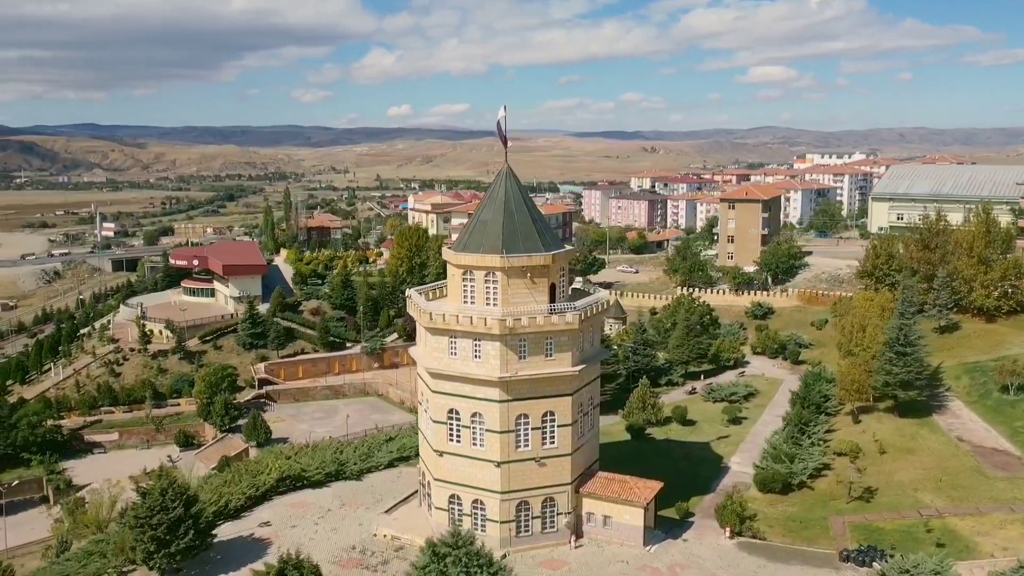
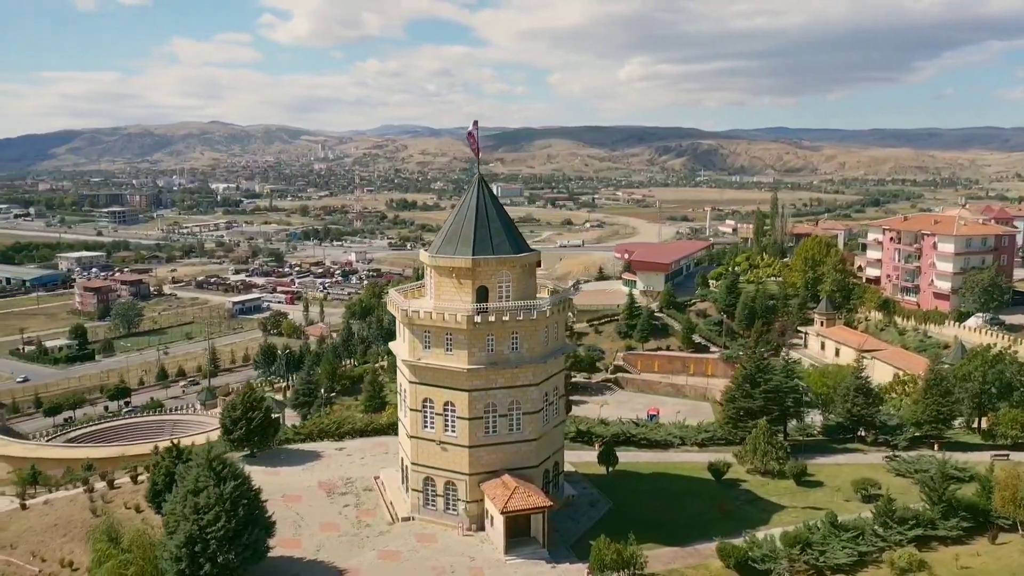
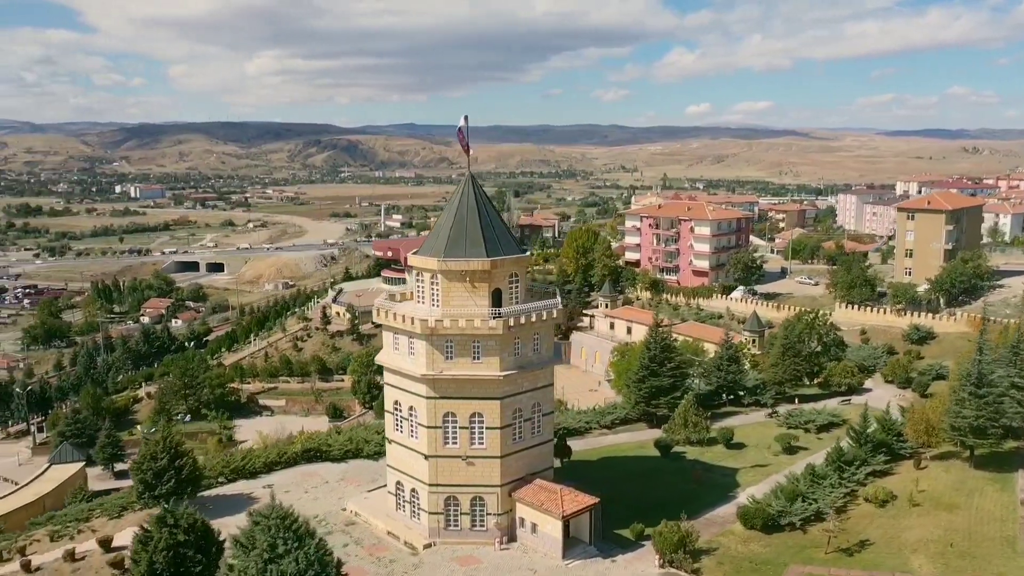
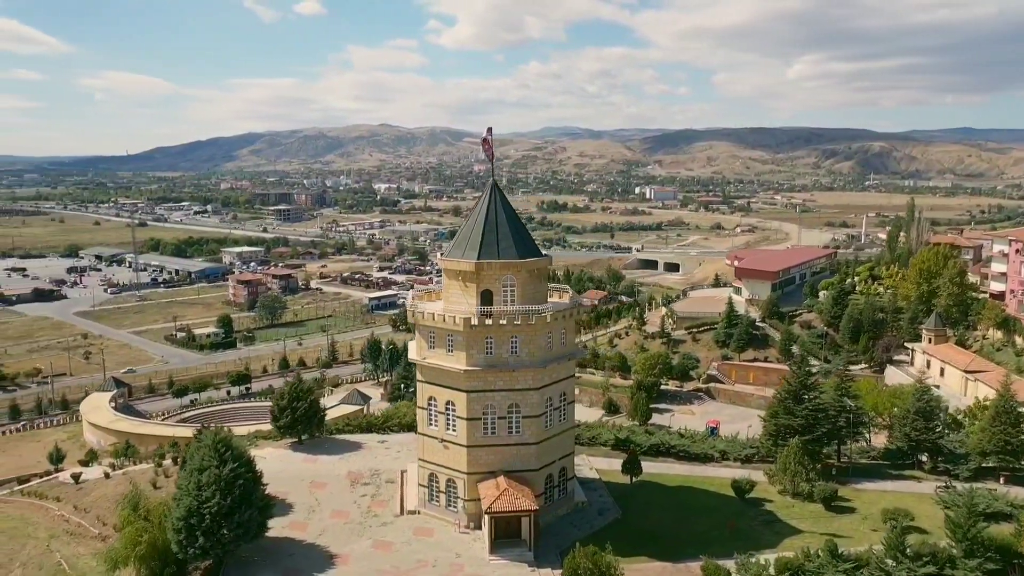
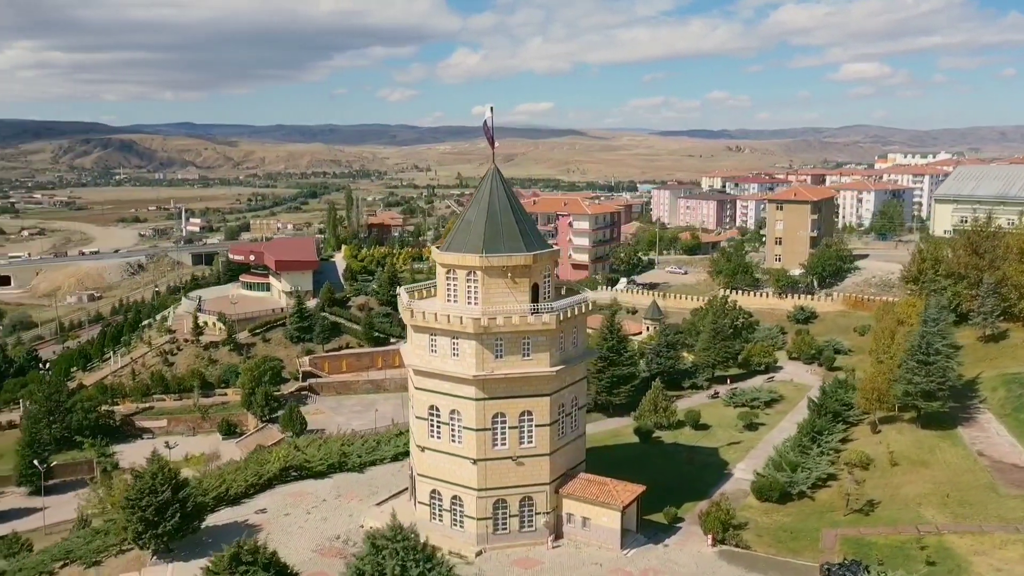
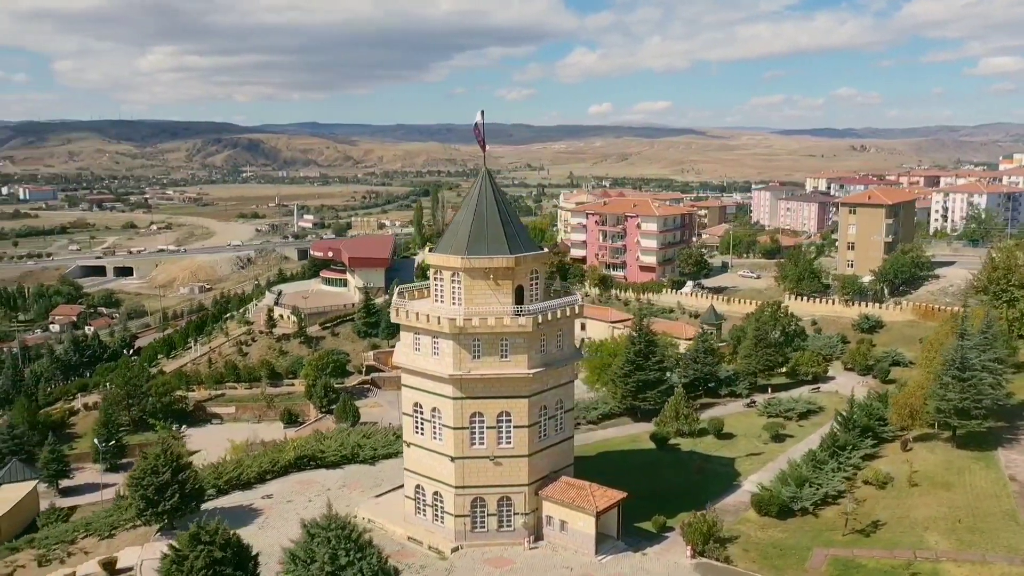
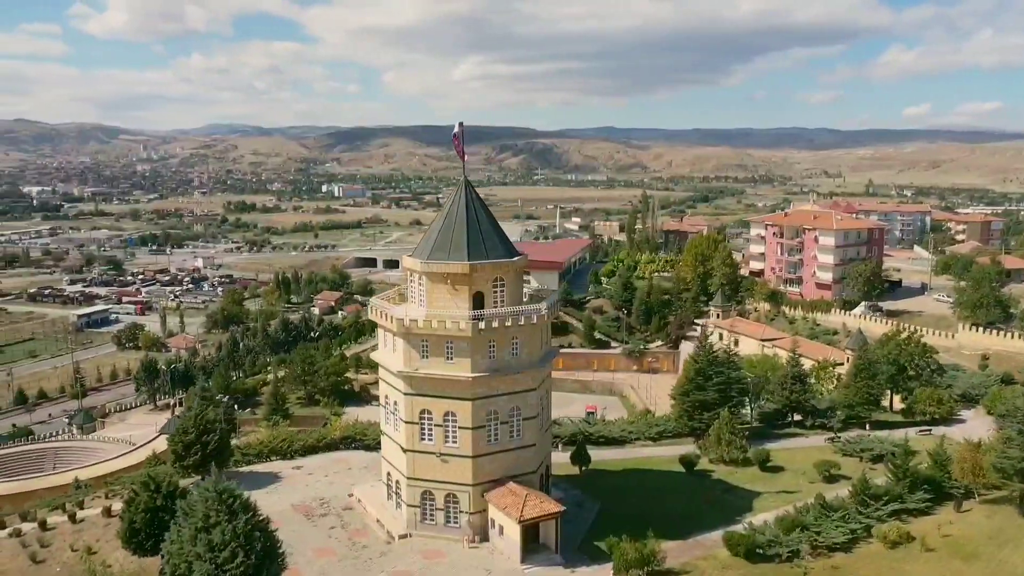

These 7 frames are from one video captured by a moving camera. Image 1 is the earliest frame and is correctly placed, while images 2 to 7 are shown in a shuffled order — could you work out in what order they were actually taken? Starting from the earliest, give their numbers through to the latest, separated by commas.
5, 6, 3, 7, 2, 4
